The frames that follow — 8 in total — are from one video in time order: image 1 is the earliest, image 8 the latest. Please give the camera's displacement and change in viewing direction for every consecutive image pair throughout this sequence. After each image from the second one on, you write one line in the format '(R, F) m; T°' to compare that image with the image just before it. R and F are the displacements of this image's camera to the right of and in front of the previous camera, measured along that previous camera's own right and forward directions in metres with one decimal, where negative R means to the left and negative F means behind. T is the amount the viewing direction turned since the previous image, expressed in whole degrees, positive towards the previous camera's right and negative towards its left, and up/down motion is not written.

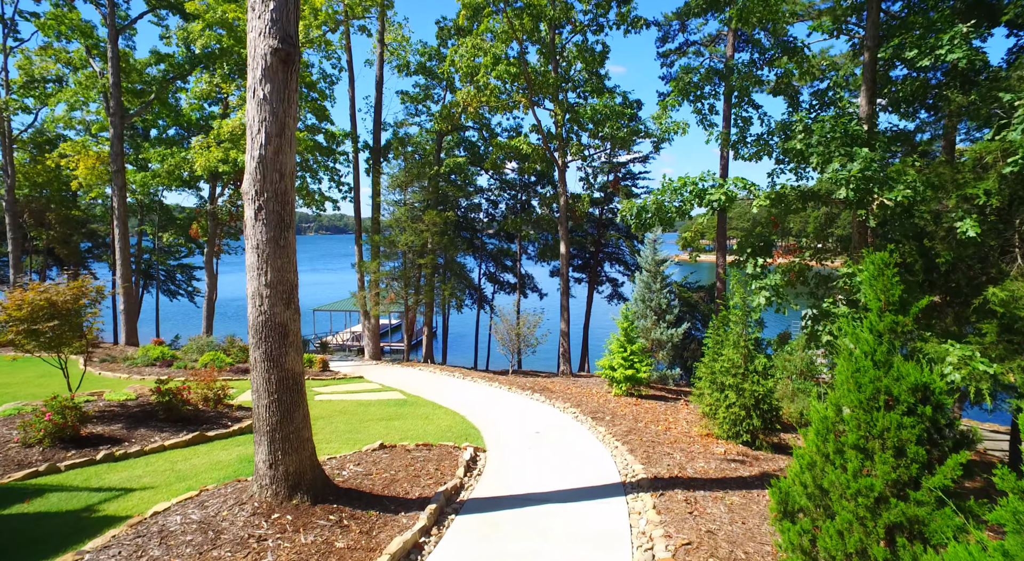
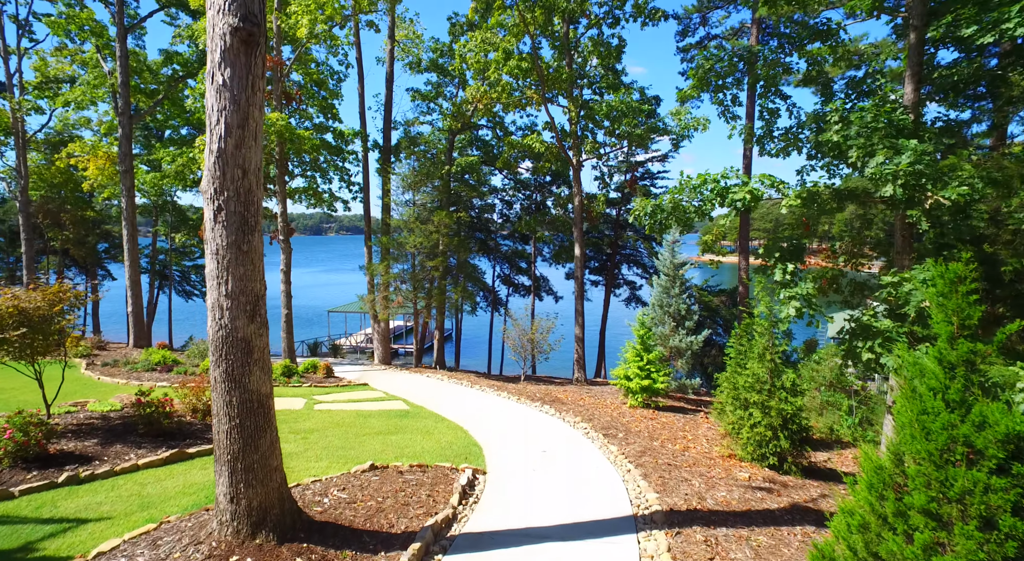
(+0.2, +0.6) m; -2°
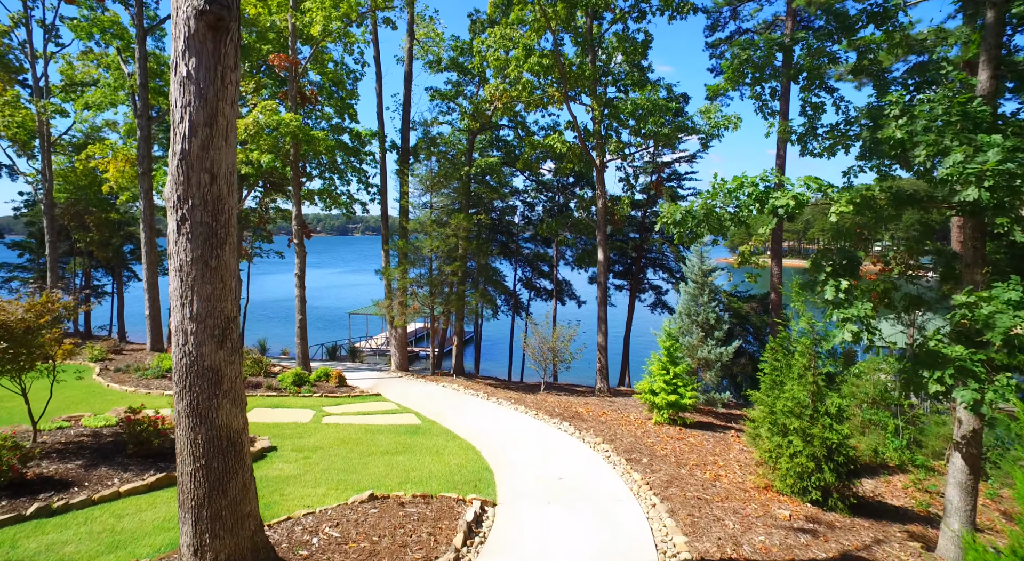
(+0.1, +0.6) m; -2°
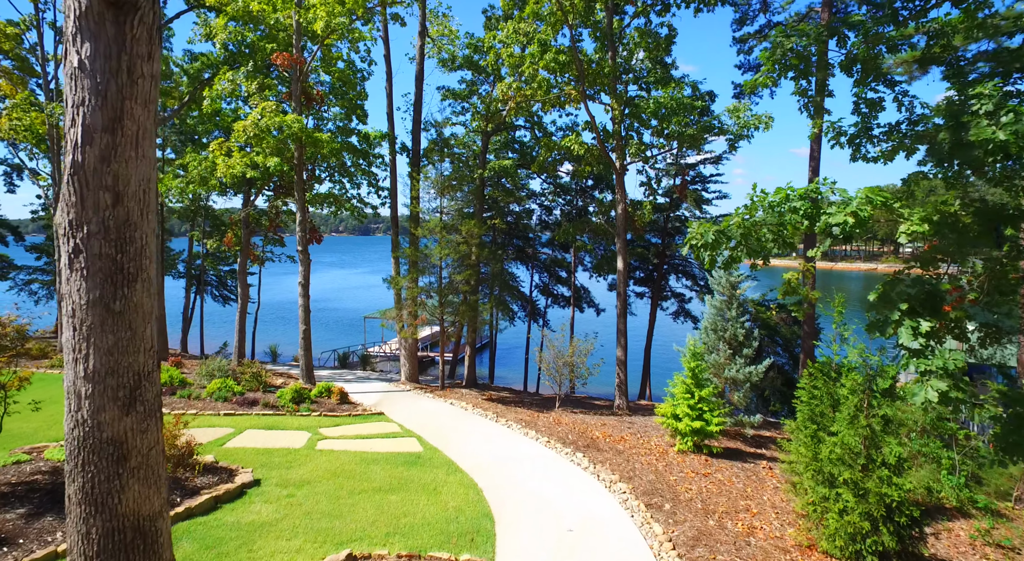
(+0.2, +0.8) m; -2°
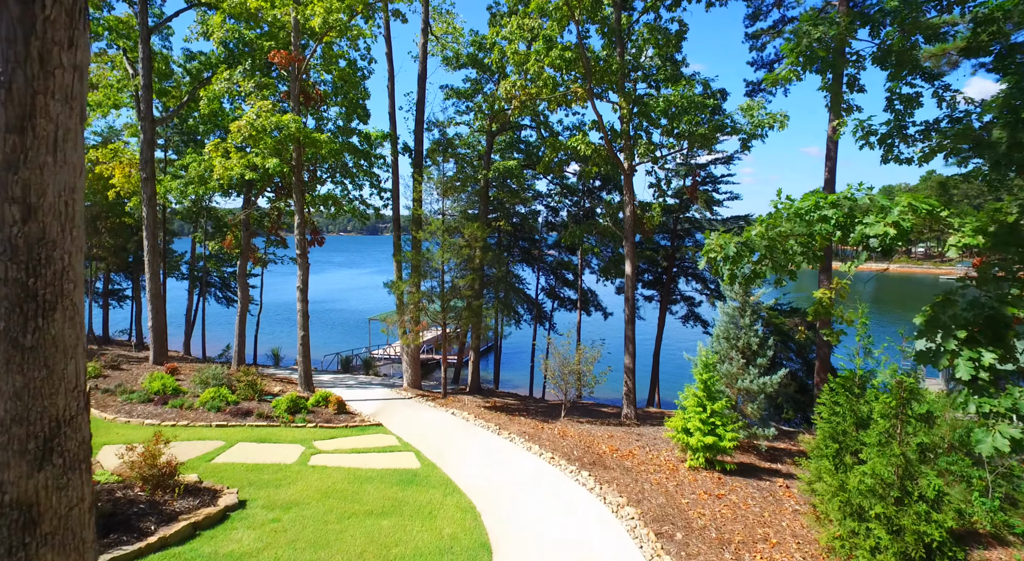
(+0.1, +0.5) m; -1°
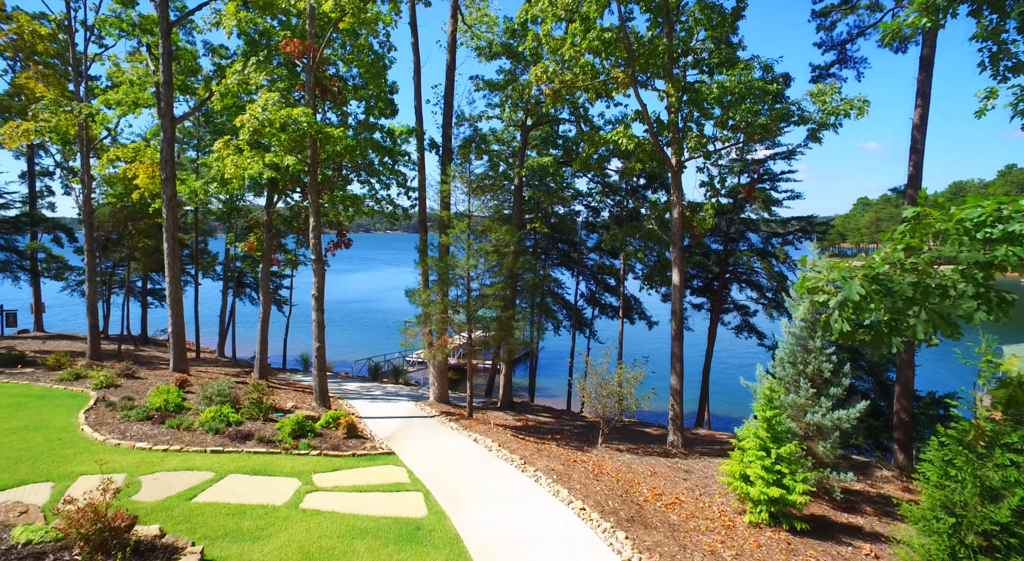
(+0.2, +1.4) m; -4°
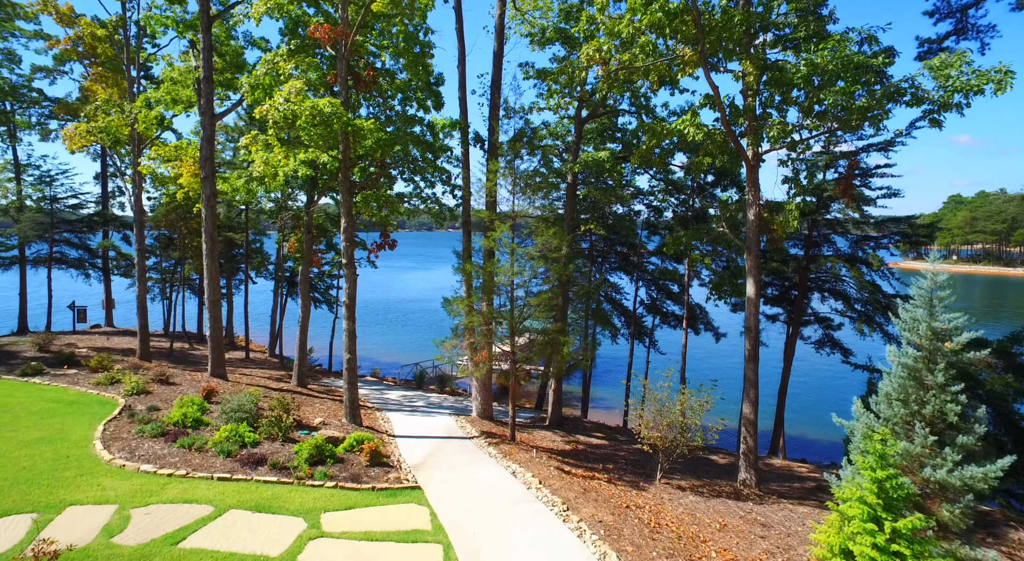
(+0.2, +1.4) m; -6°
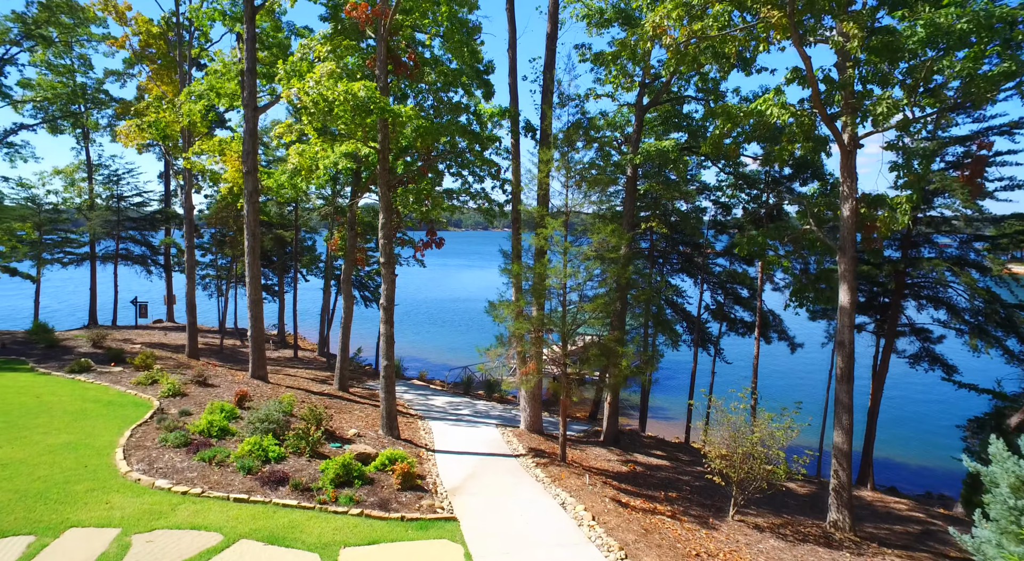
(0.0, +1.2) m; -5°
